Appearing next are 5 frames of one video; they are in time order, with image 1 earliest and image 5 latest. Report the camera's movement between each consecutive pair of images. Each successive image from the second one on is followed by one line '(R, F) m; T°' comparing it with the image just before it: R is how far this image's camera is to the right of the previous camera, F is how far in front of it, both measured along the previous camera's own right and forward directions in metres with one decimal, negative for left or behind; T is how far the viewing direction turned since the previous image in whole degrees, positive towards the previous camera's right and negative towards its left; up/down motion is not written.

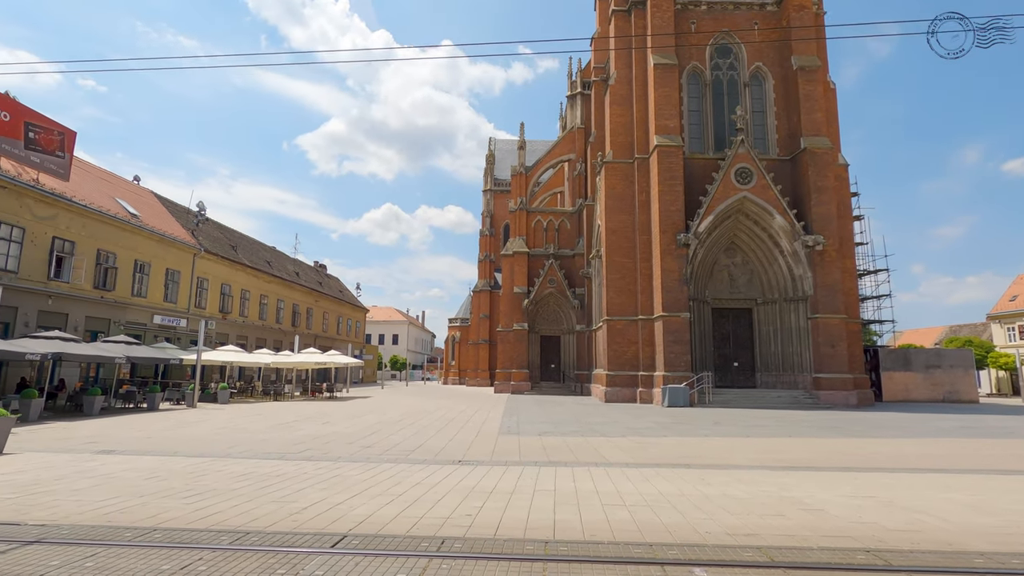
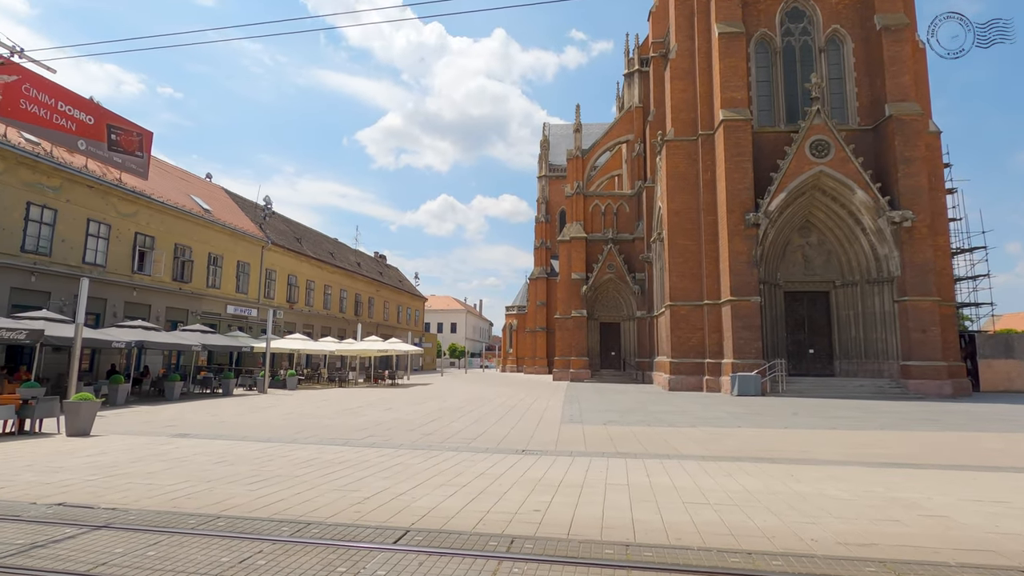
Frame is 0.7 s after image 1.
(-0.1, +0.4) m; -6°
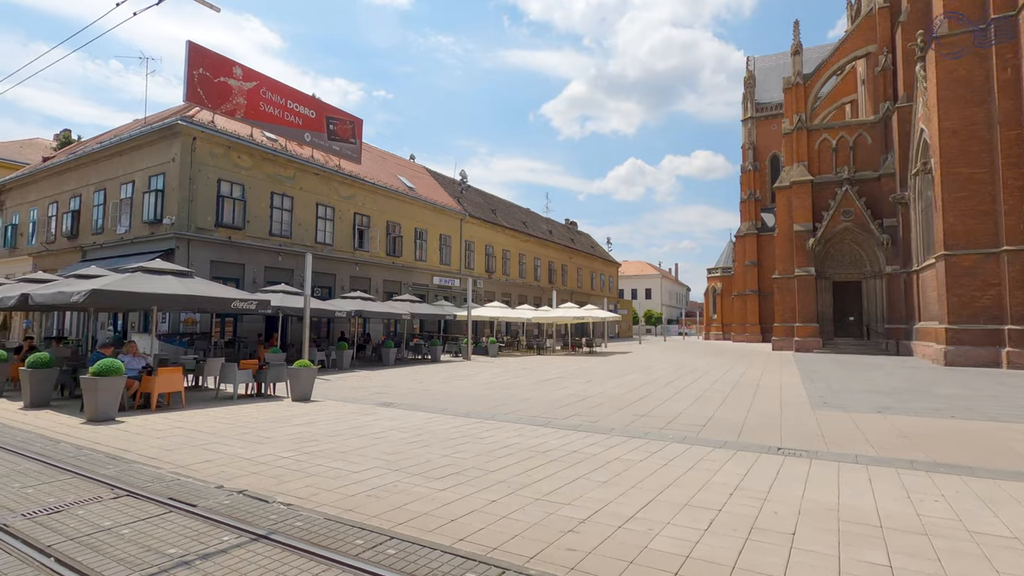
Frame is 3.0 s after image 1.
(-0.6, +1.7) m; -20°
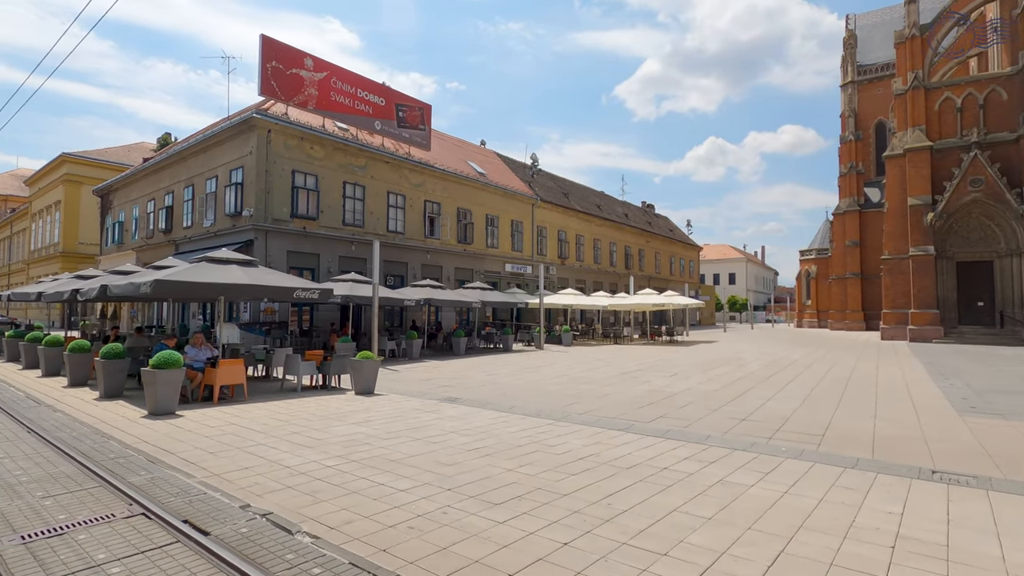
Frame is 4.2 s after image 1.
(0.0, +1.0) m; -8°
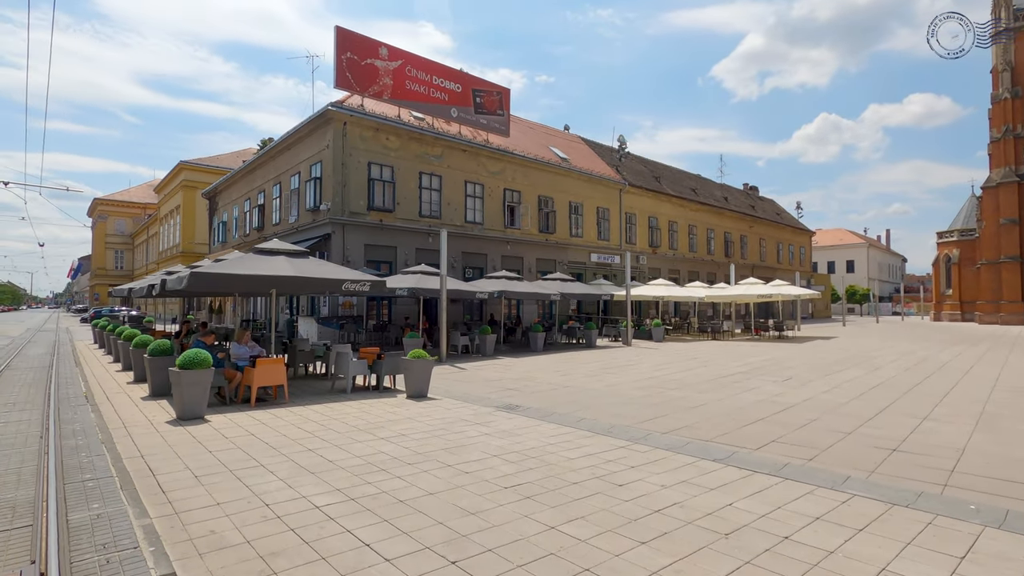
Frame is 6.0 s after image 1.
(+0.3, +1.5) m; -10°
